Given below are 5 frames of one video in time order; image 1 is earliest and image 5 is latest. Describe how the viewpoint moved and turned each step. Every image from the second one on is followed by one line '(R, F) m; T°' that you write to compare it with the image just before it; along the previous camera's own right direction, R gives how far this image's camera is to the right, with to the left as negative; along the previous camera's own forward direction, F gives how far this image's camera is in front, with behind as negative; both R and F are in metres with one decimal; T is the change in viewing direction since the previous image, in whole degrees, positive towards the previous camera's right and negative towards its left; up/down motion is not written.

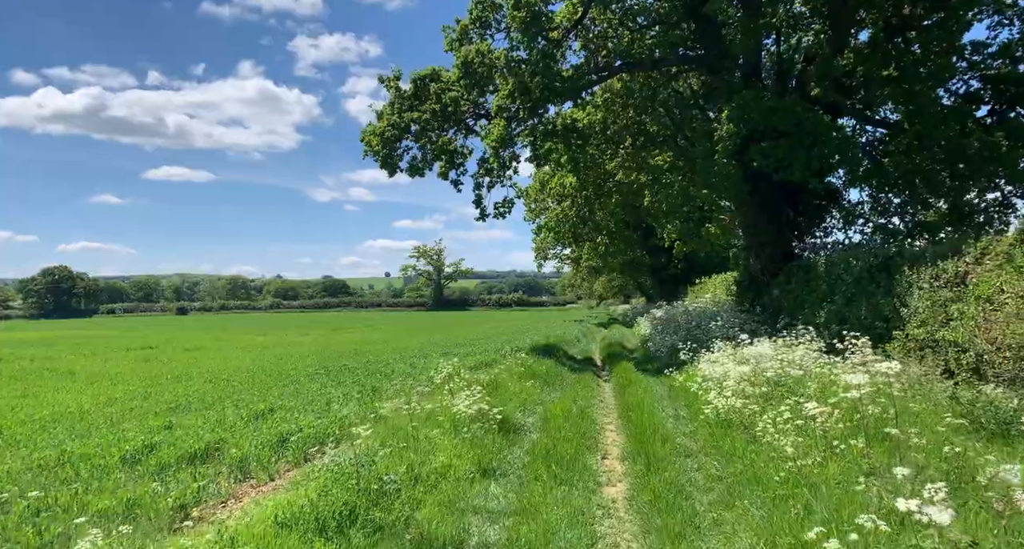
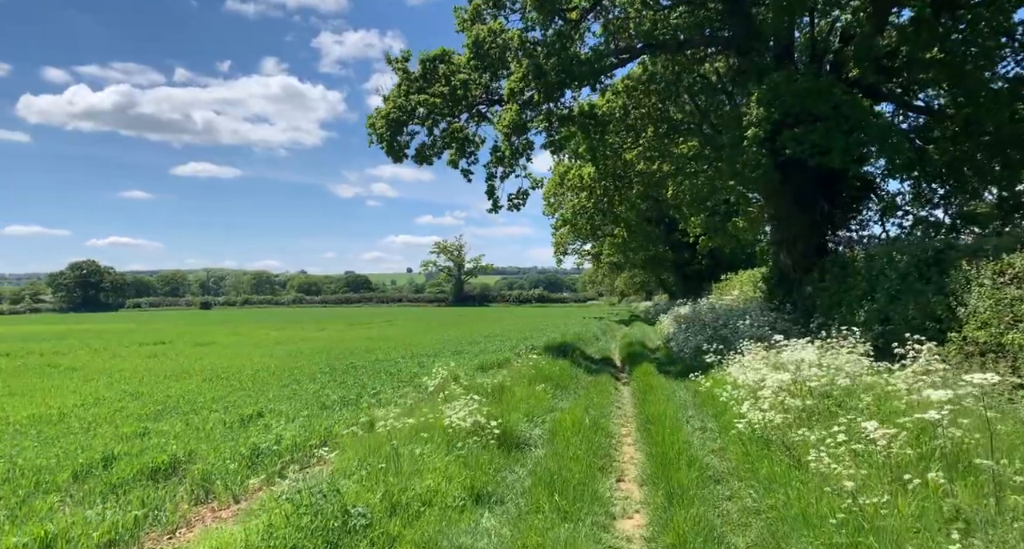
(+0.2, +1.2) m; -2°
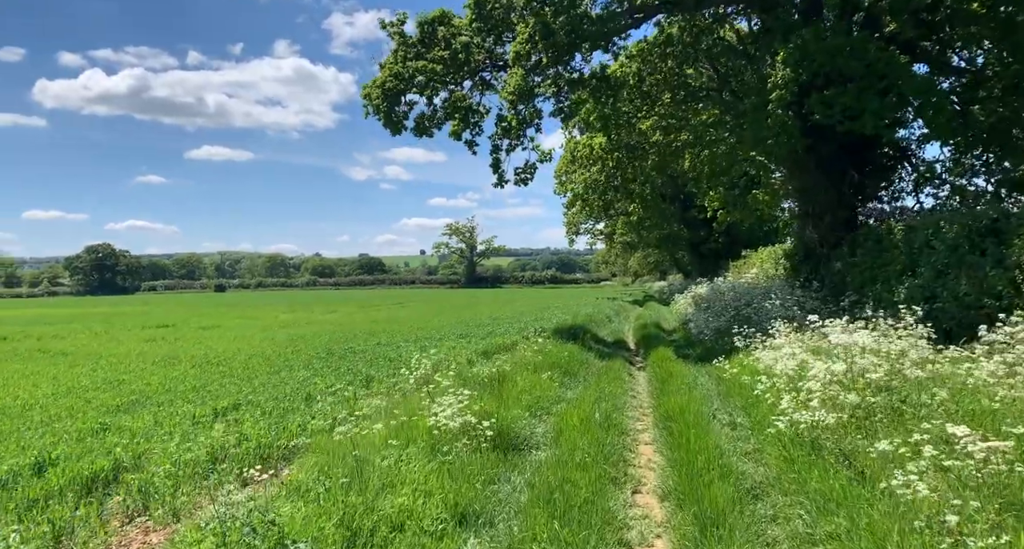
(+0.2, +1.3) m; -1°
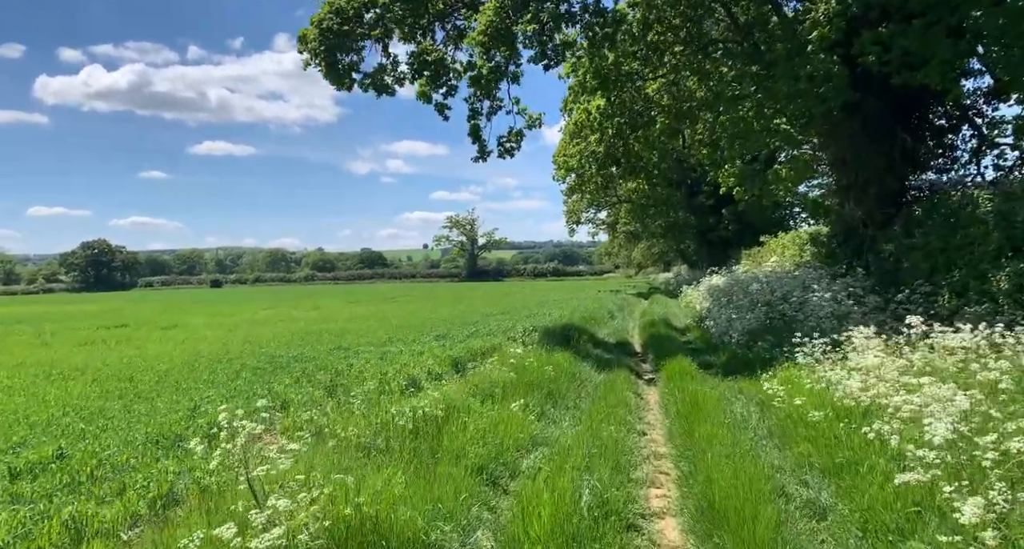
(+0.6, +3.6) m; 0°
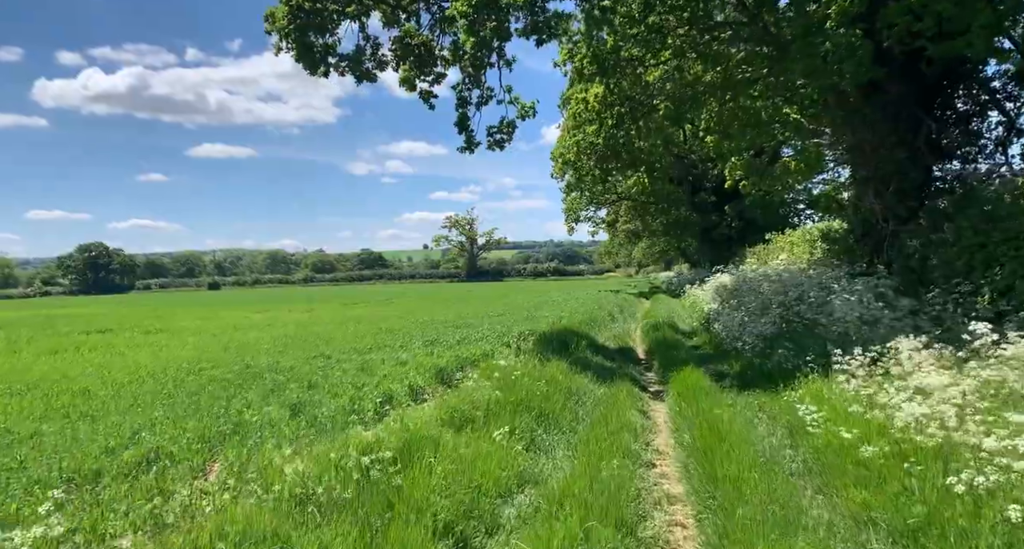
(+0.2, +1.3) m; 0°
